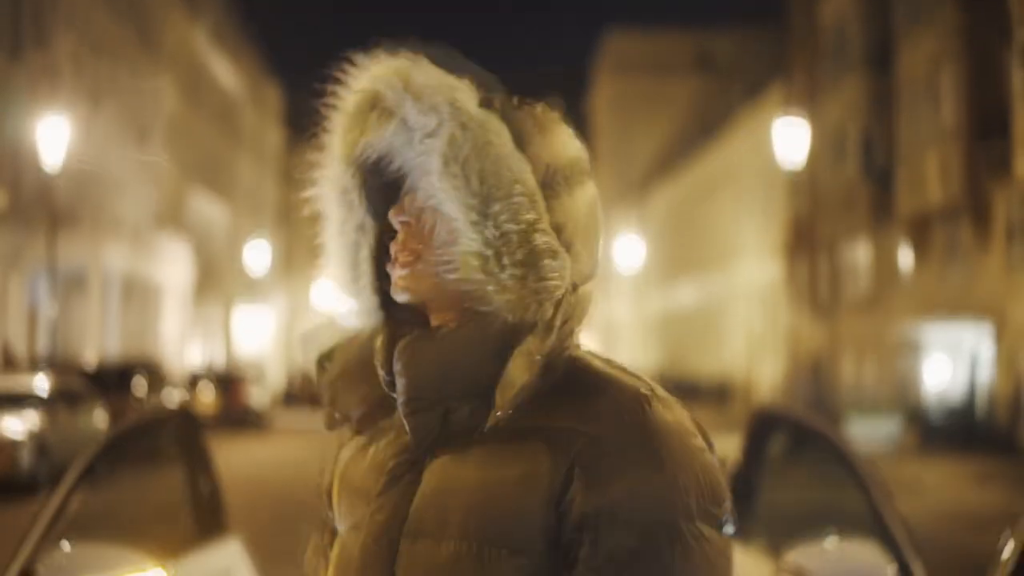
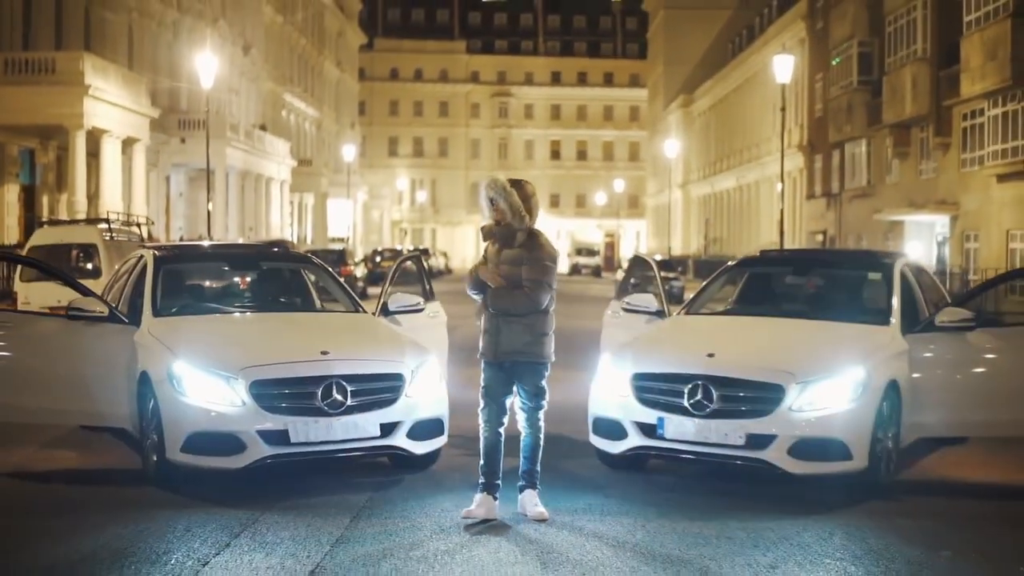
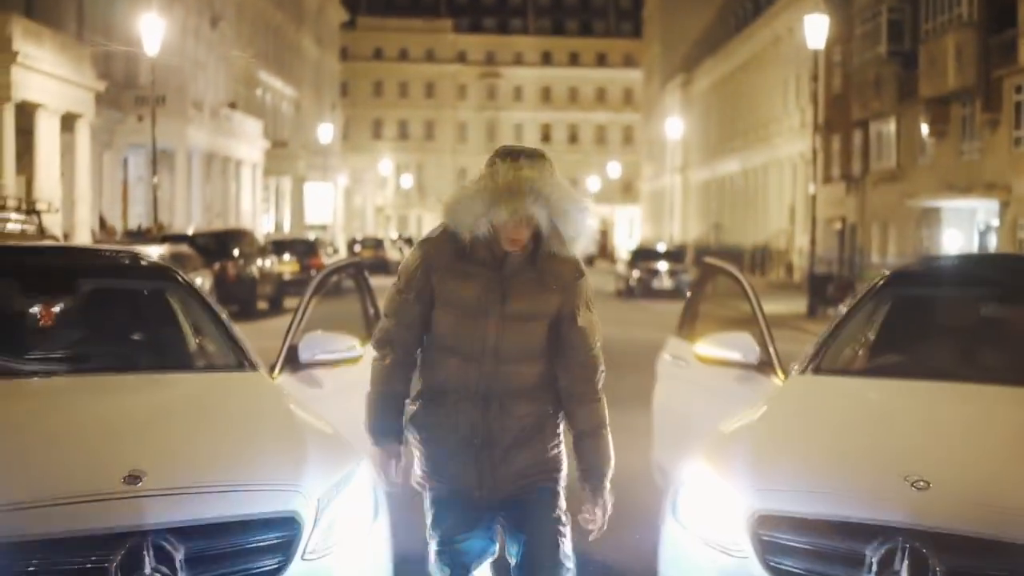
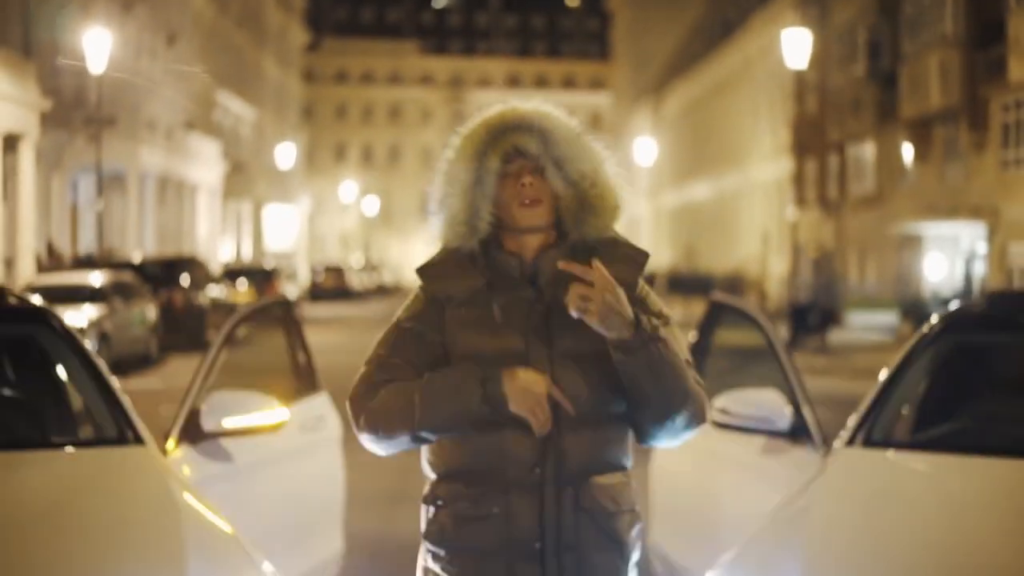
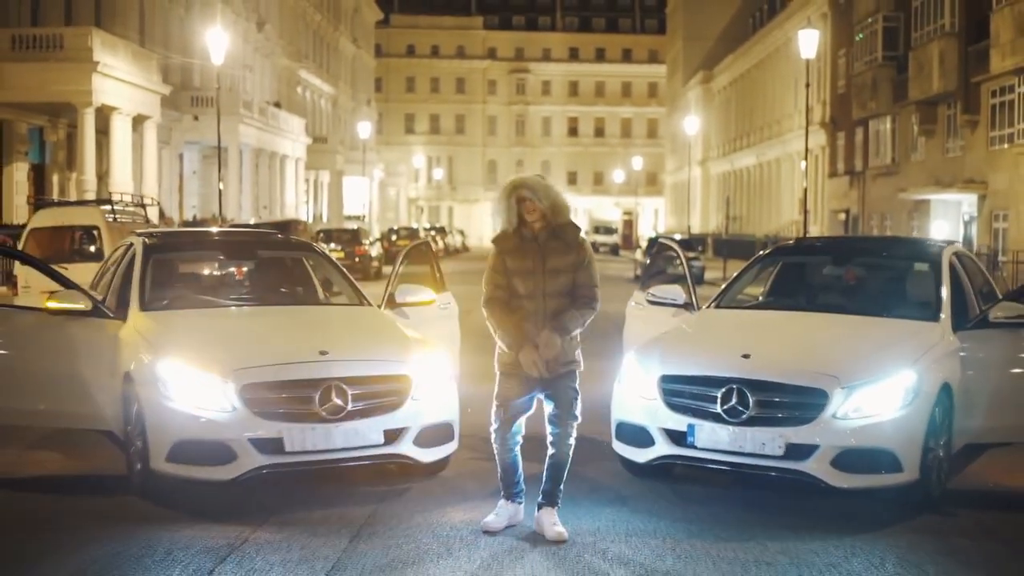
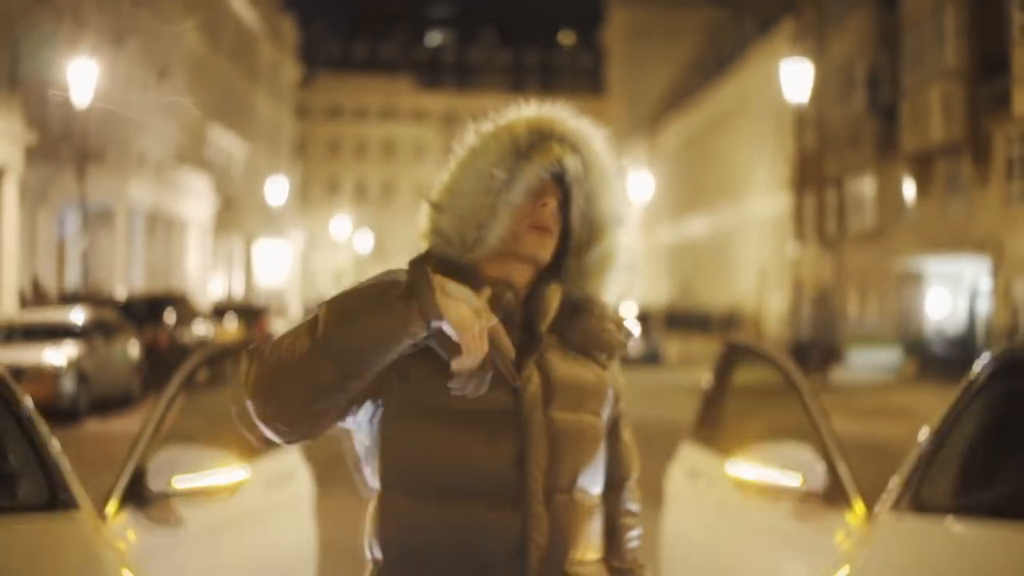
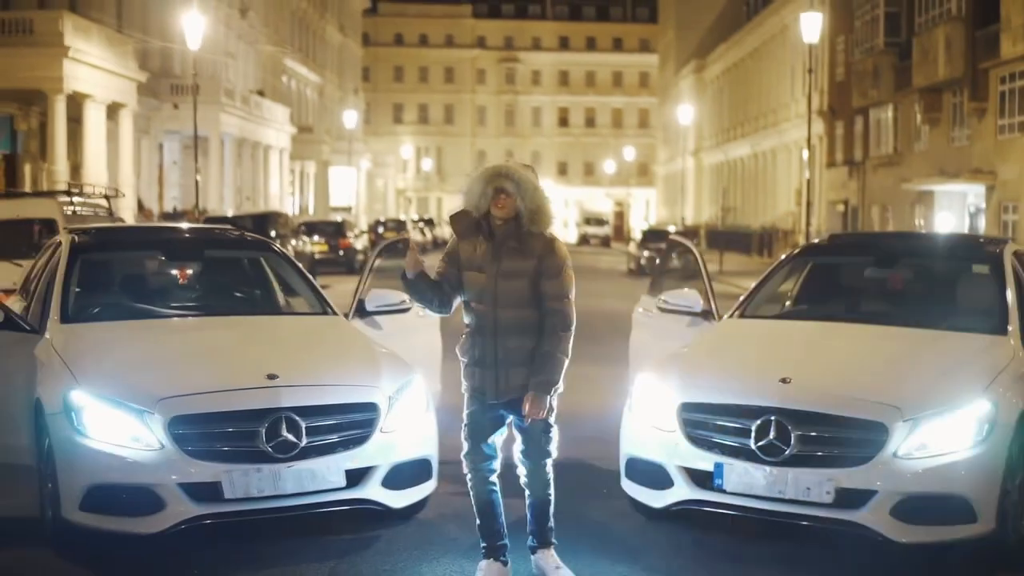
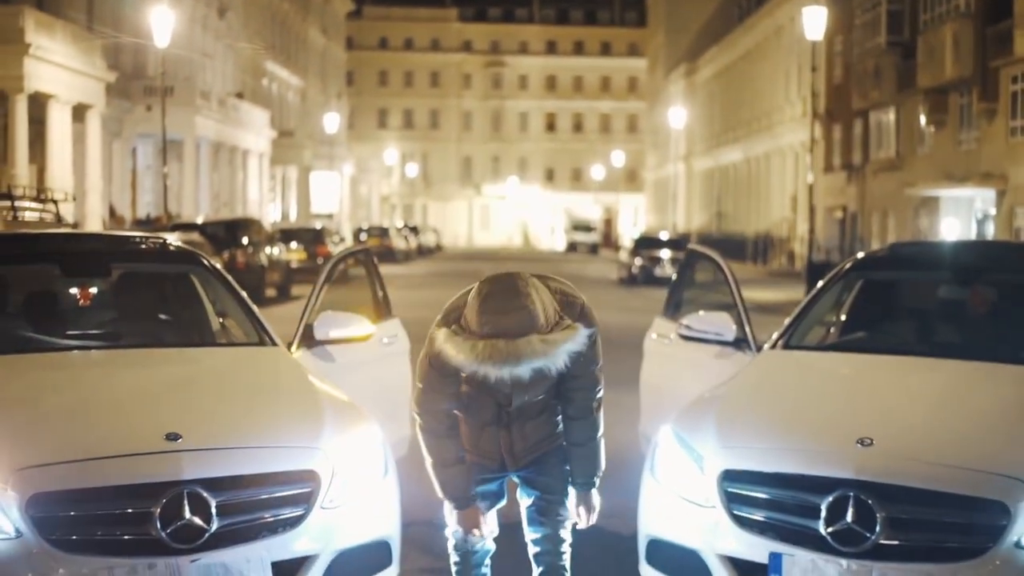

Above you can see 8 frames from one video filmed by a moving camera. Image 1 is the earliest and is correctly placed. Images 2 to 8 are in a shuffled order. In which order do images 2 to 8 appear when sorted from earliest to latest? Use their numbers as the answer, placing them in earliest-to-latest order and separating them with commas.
6, 4, 3, 8, 7, 5, 2
